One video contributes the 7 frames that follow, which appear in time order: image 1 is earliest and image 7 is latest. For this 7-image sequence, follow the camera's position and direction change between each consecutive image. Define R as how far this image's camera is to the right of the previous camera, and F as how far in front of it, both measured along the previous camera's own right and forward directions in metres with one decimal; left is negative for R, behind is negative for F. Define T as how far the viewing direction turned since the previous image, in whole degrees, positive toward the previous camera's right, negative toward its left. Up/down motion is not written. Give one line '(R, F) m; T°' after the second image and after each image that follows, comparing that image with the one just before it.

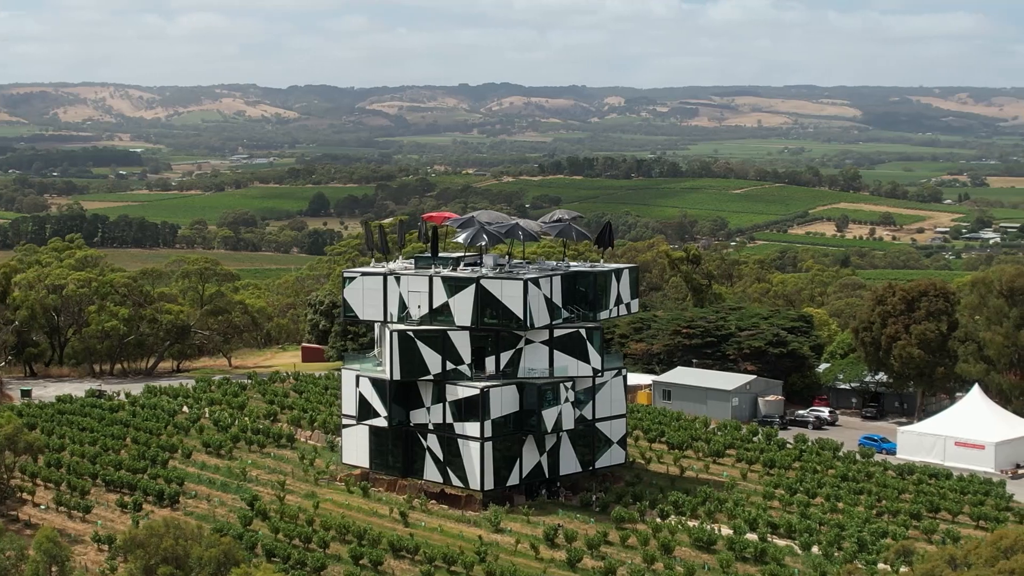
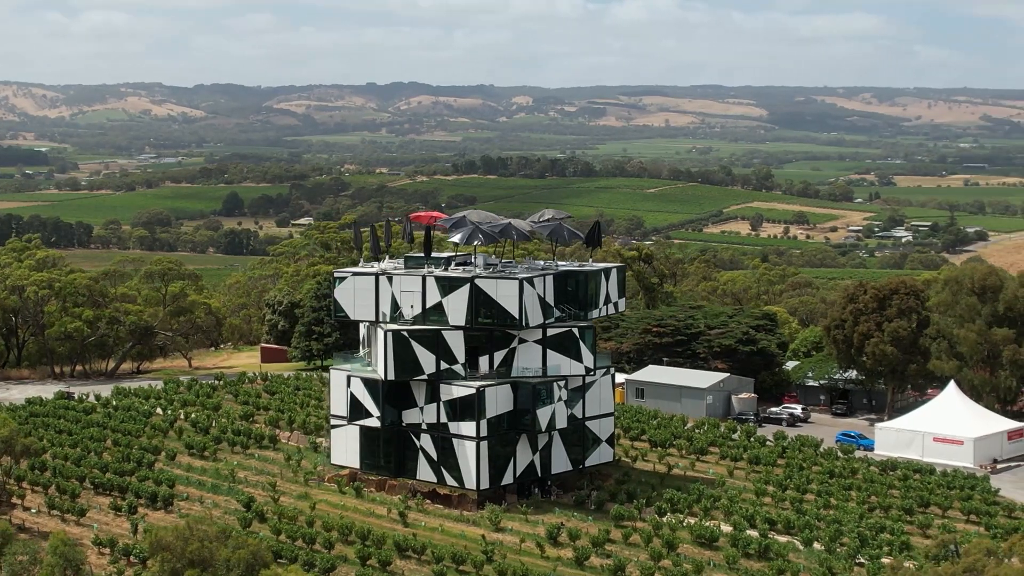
(-2.3, 0.0) m; +3°
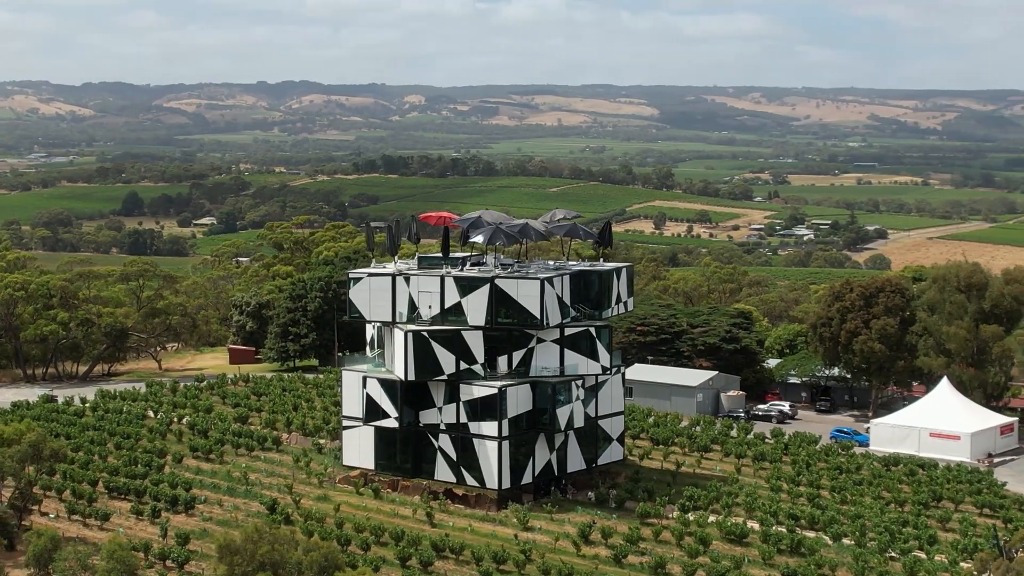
(-3.4, 0.0) m; +4°
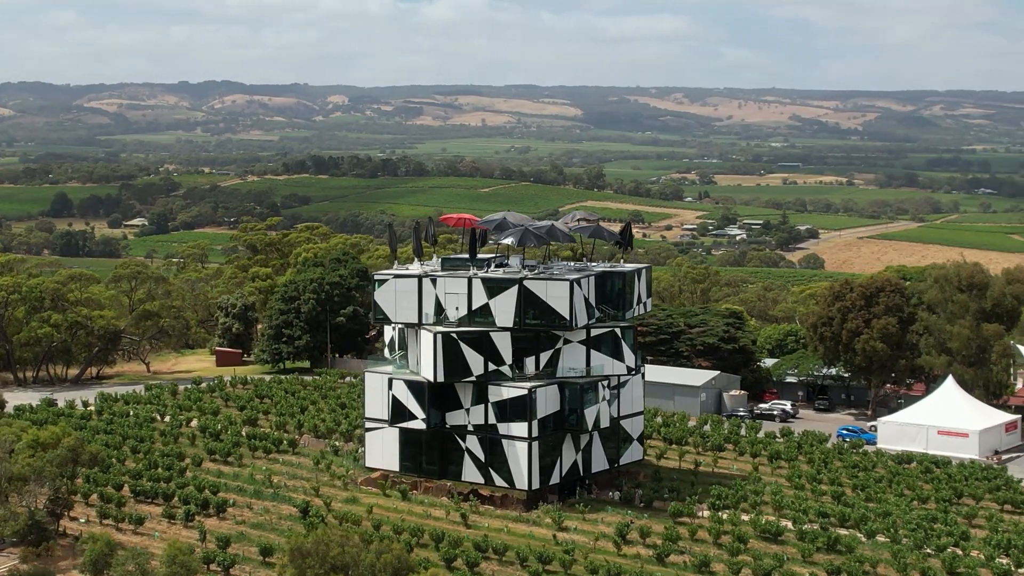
(-2.8, -0.1) m; +3°
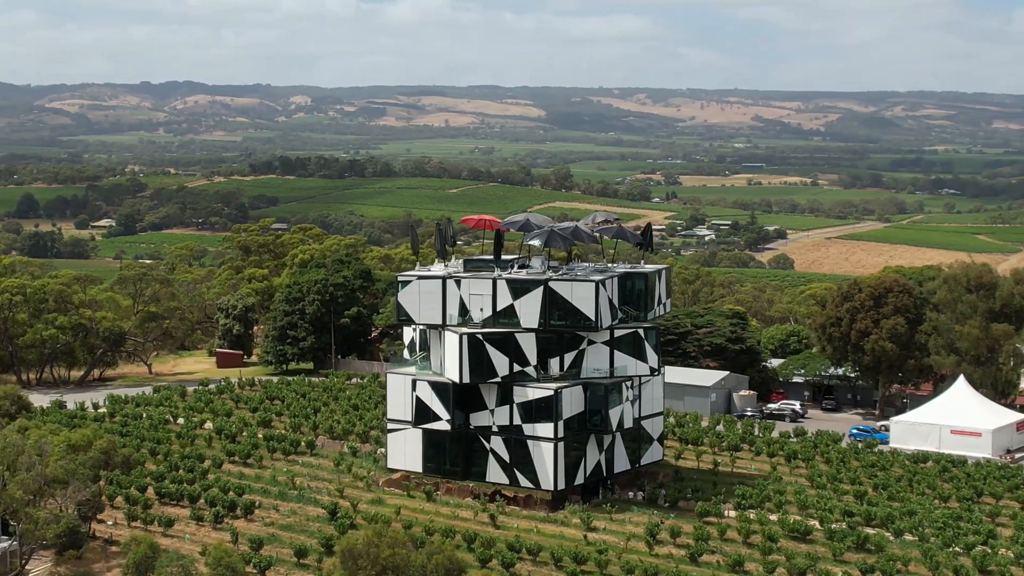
(-1.7, -0.1) m; +1°
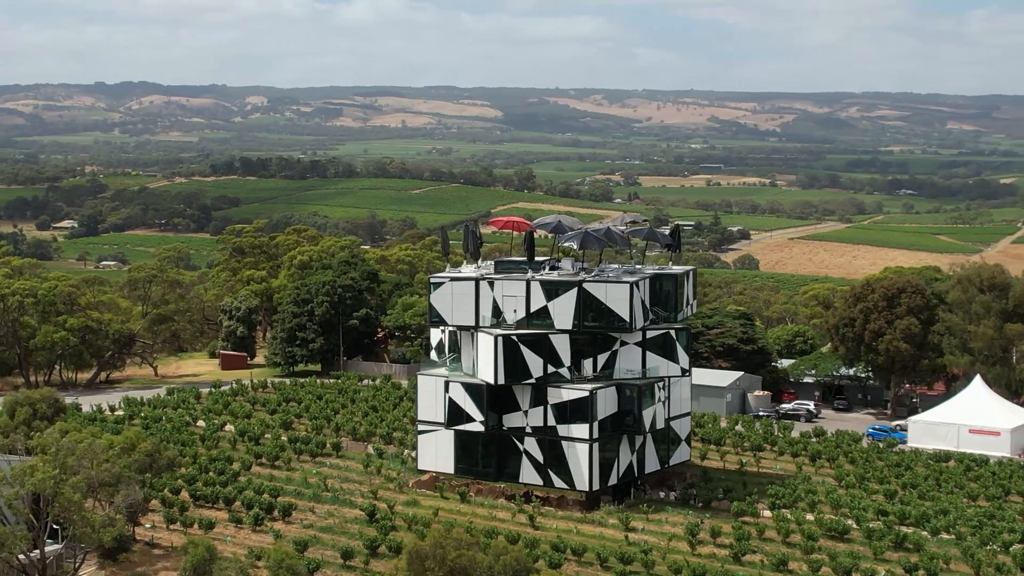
(-2.1, -0.1) m; +1°
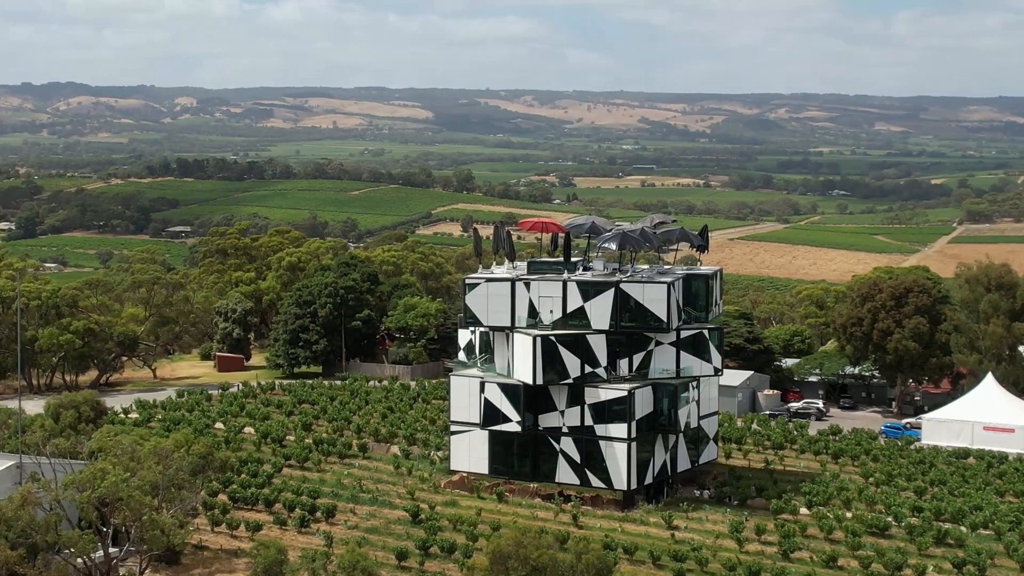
(-2.9, -0.1) m; +2°
